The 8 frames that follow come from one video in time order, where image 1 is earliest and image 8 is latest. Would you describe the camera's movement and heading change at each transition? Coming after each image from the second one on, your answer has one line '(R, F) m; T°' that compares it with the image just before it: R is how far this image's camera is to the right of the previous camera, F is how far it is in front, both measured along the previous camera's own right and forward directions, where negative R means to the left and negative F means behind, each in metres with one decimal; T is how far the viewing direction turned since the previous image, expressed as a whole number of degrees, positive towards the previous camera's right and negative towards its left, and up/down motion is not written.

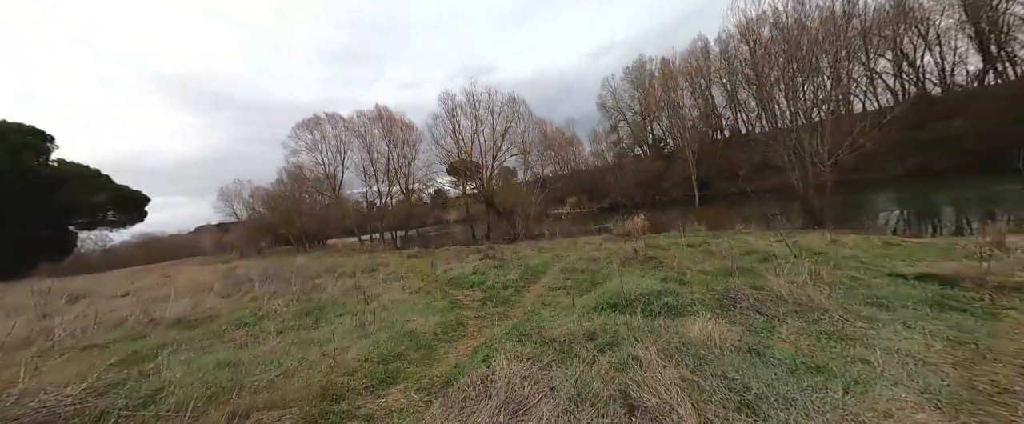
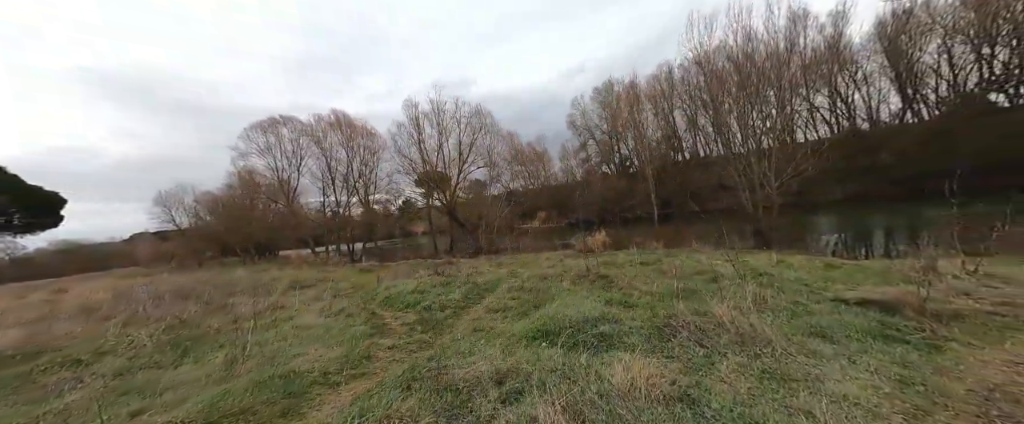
(+0.4, +0.4) m; +5°
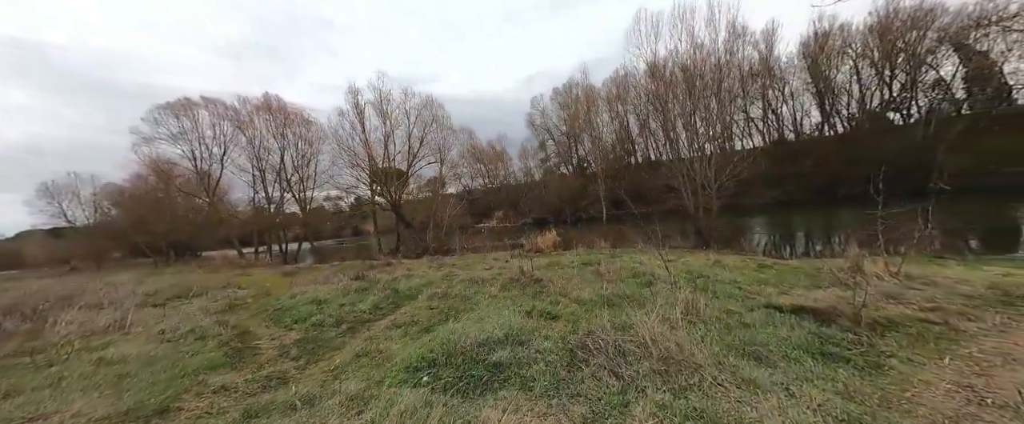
(+0.5, +0.7) m; +7°
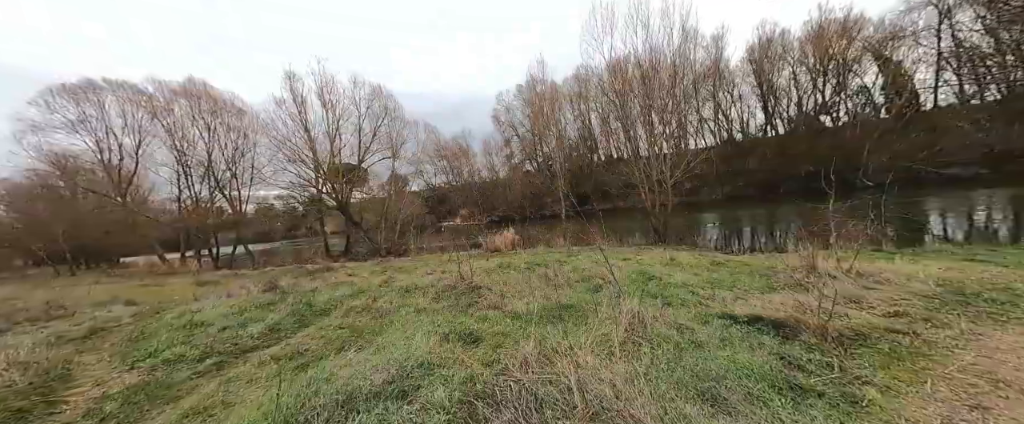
(+0.5, +0.7) m; +6°
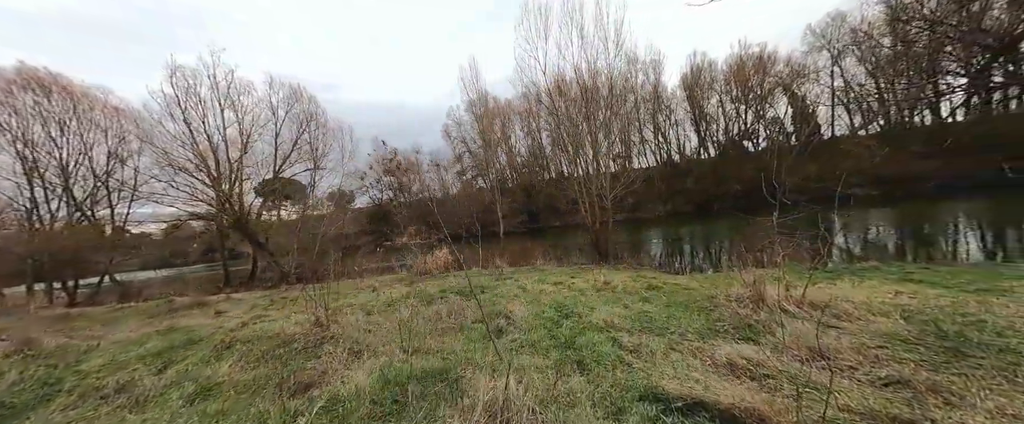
(+0.9, +1.3) m; +7°
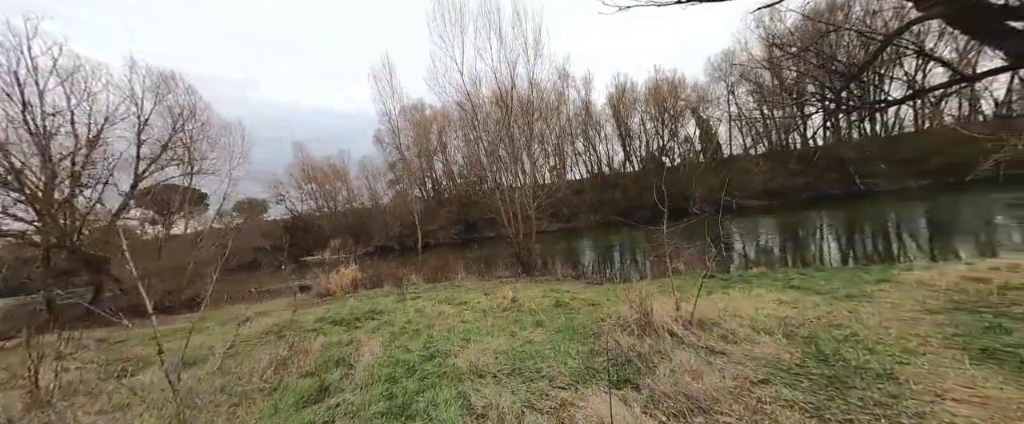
(+0.8, +0.8) m; +10°
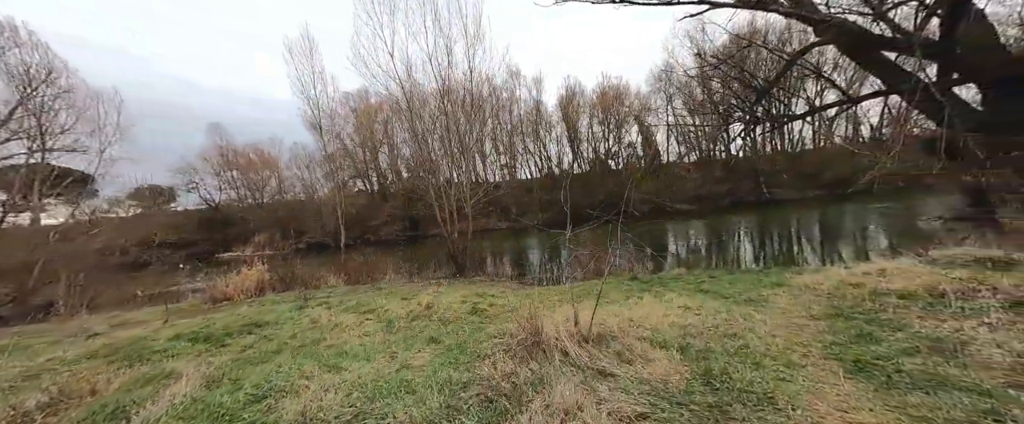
(+0.6, +0.5) m; +9°
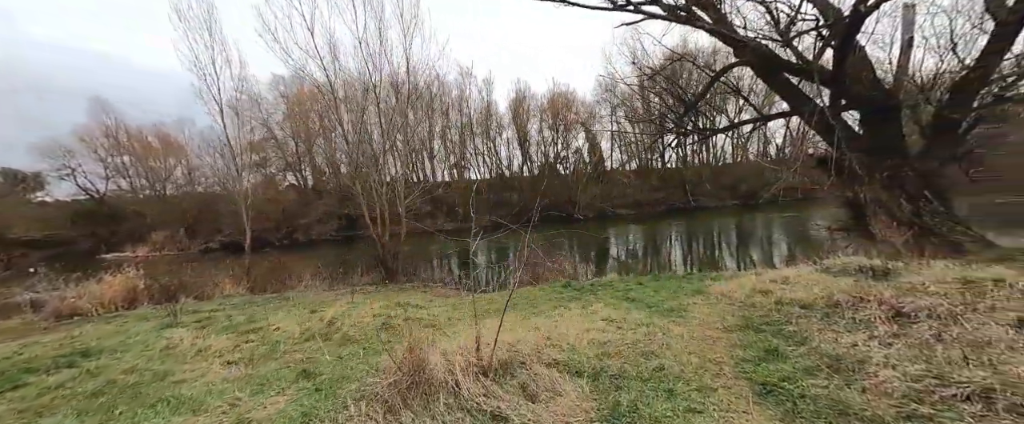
(+0.5, +0.6) m; +9°
